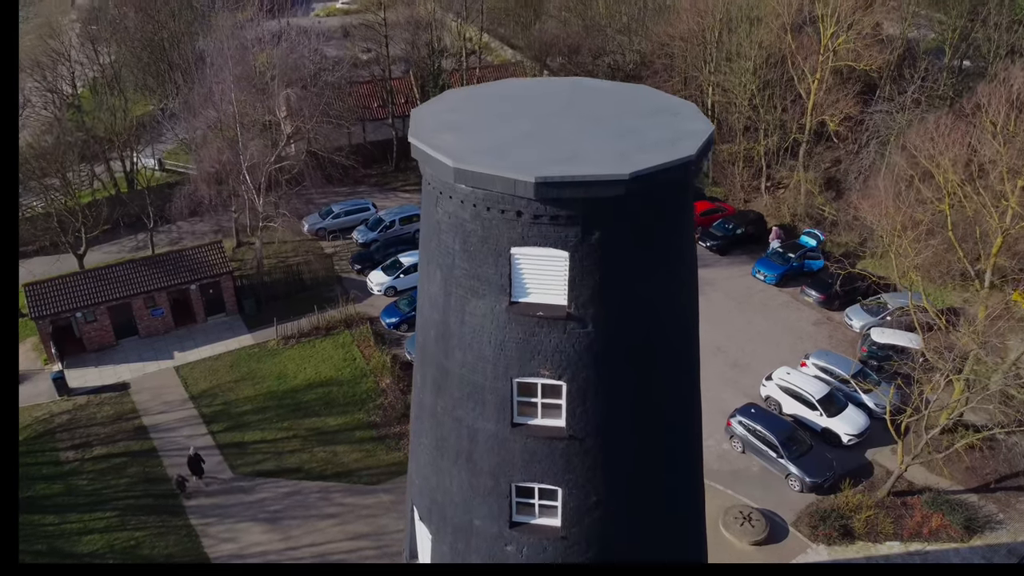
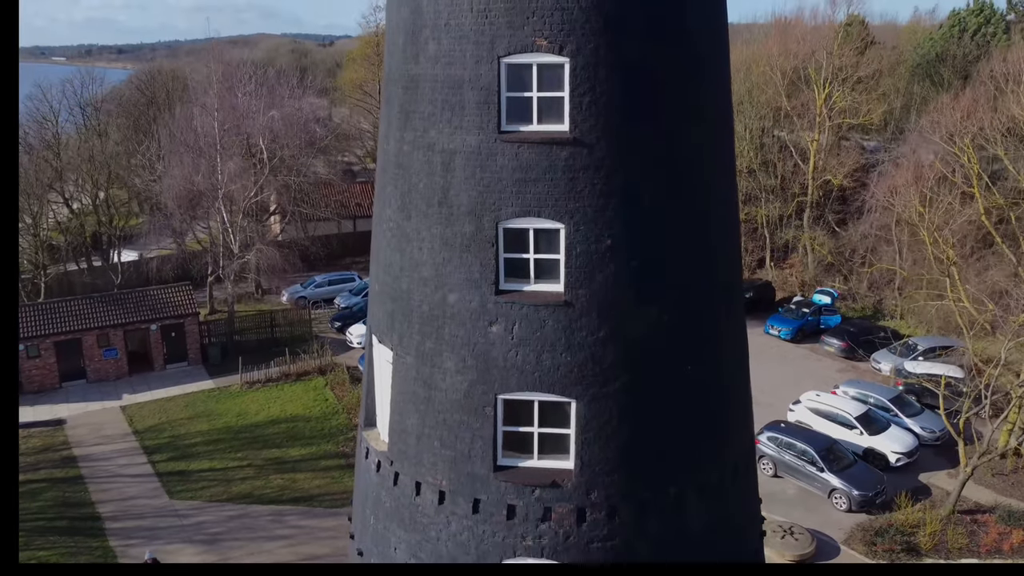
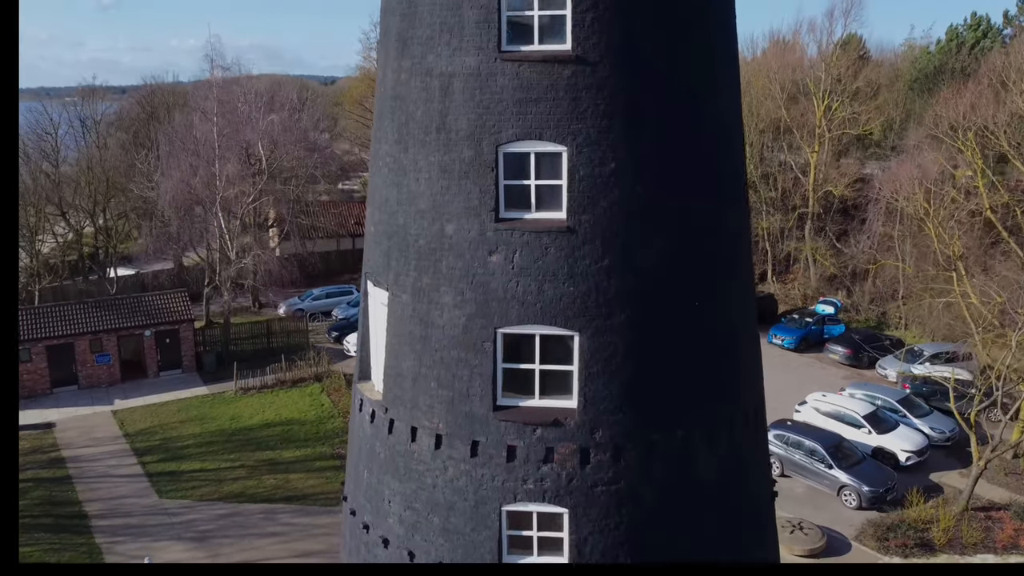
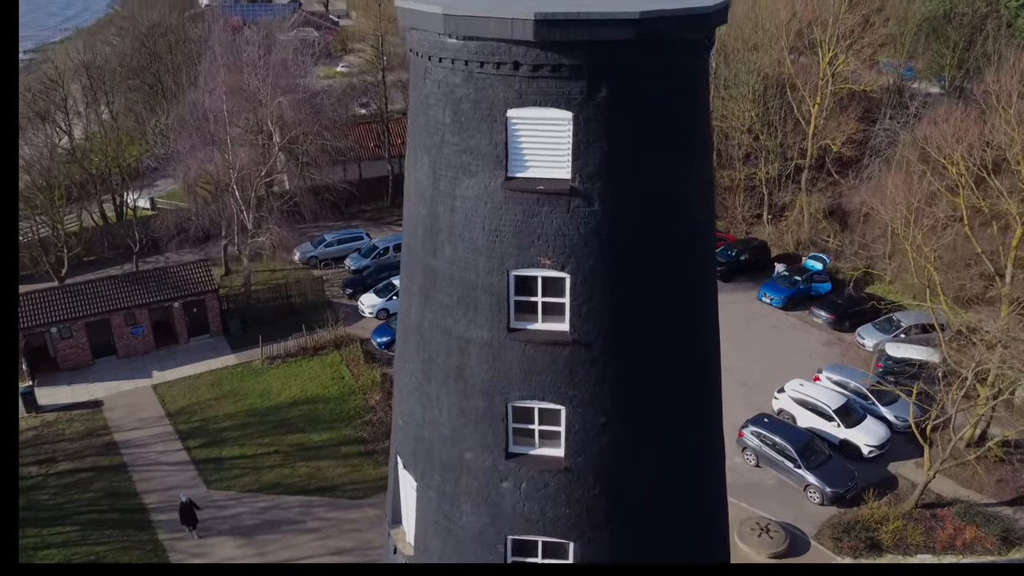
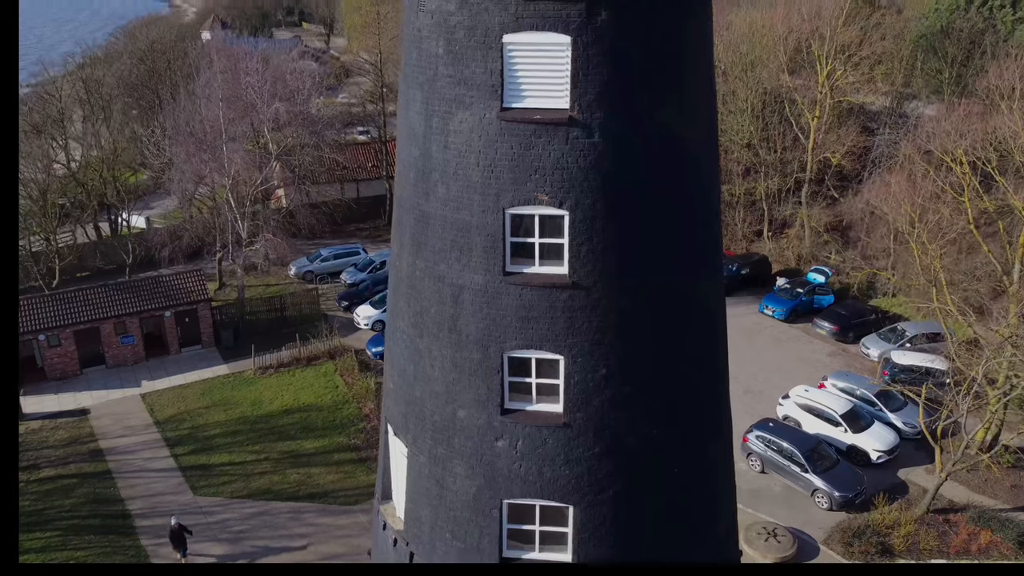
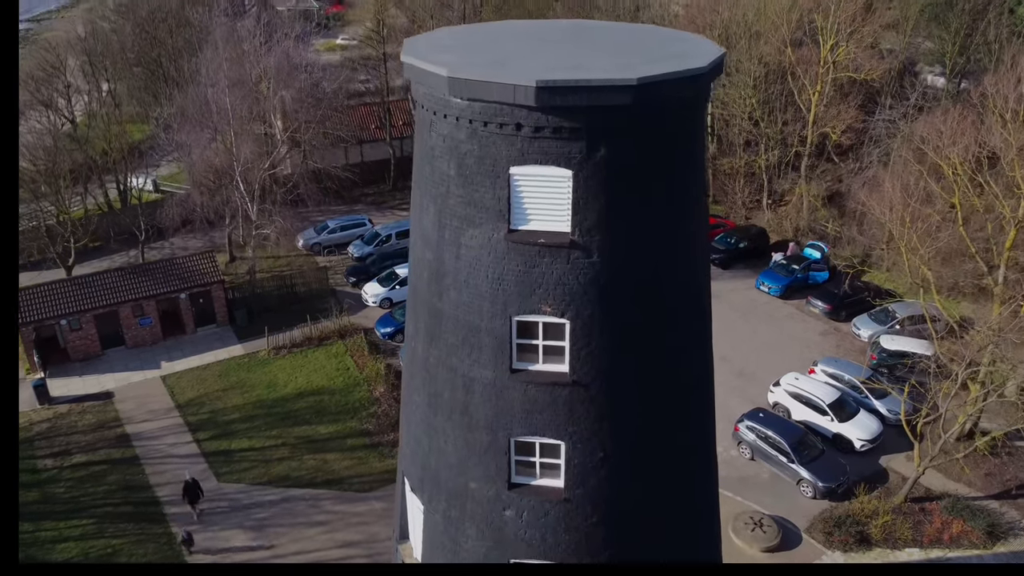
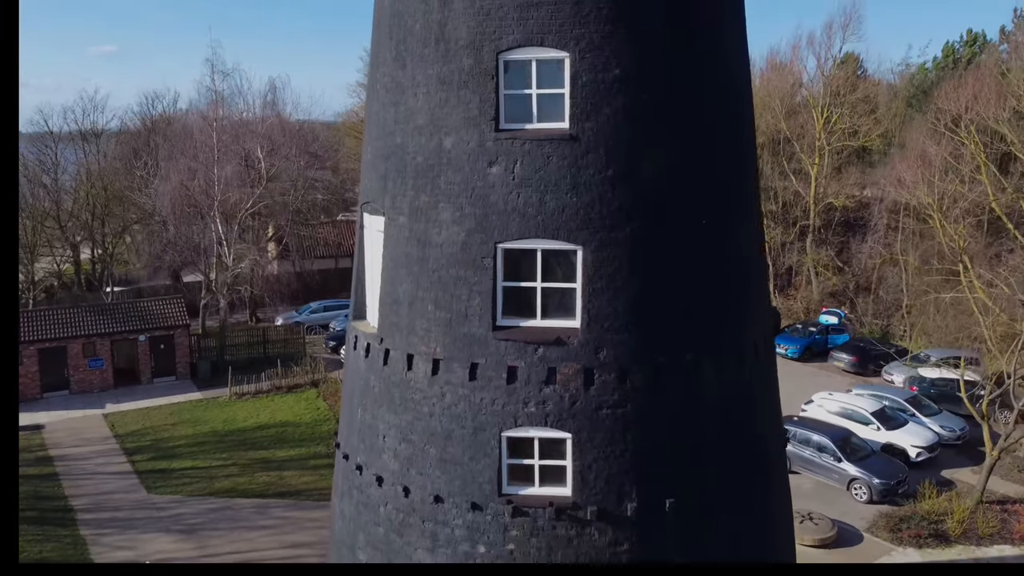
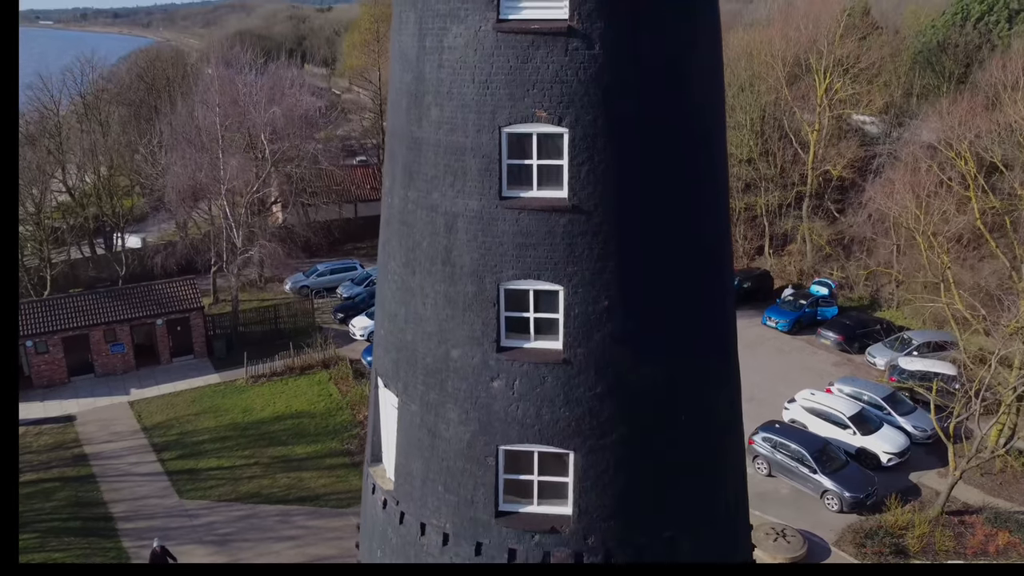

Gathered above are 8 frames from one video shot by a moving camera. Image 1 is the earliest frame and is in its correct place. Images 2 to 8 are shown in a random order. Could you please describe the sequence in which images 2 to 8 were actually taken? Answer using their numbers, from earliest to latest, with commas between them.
6, 4, 5, 8, 2, 3, 7
